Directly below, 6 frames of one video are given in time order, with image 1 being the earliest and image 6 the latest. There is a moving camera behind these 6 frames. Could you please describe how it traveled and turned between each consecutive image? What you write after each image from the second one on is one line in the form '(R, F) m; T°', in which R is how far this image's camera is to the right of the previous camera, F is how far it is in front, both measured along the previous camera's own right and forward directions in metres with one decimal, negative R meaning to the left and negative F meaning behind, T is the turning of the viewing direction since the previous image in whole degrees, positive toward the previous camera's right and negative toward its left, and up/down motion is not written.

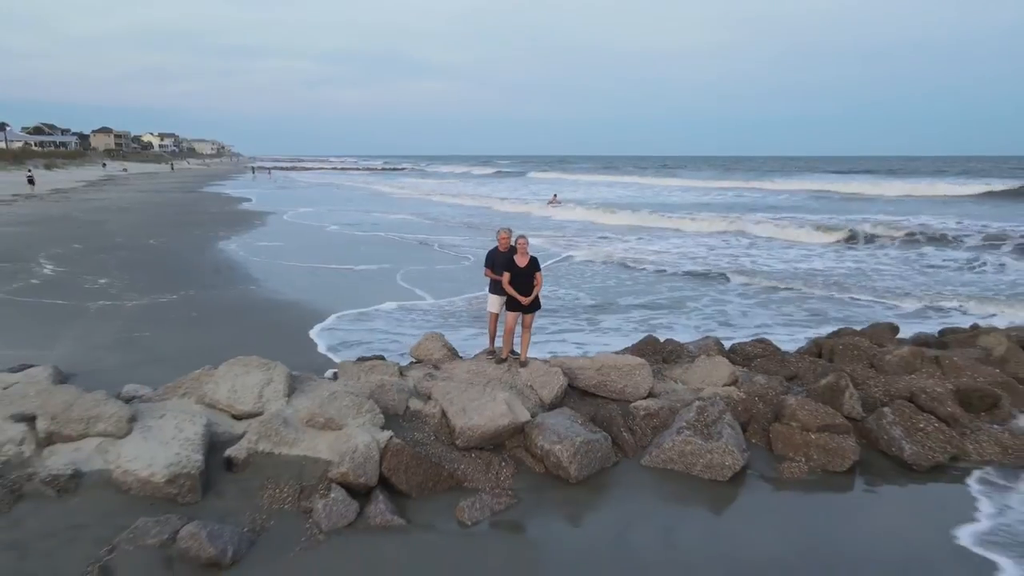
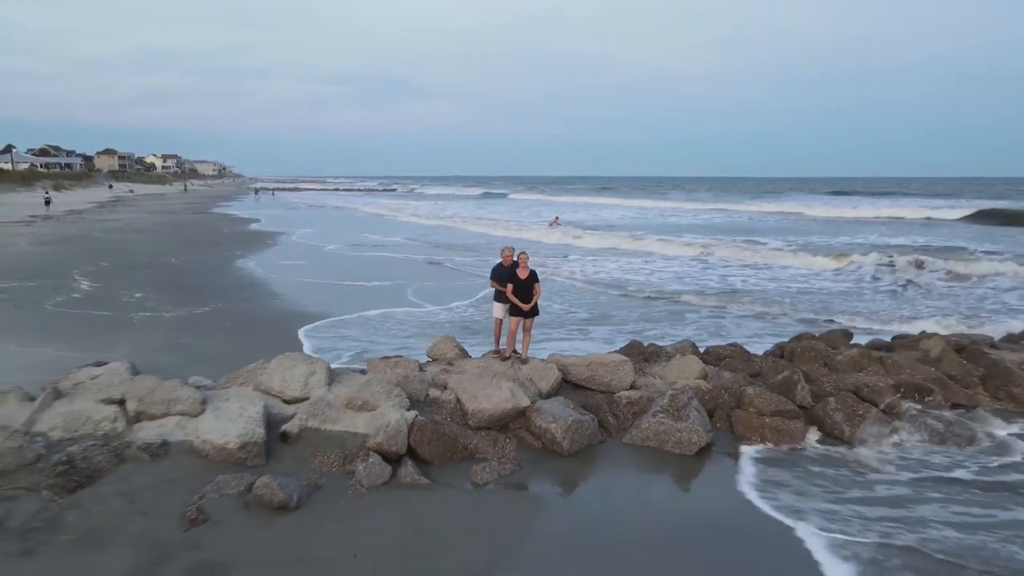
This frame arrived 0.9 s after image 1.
(0.0, -0.9) m; 0°
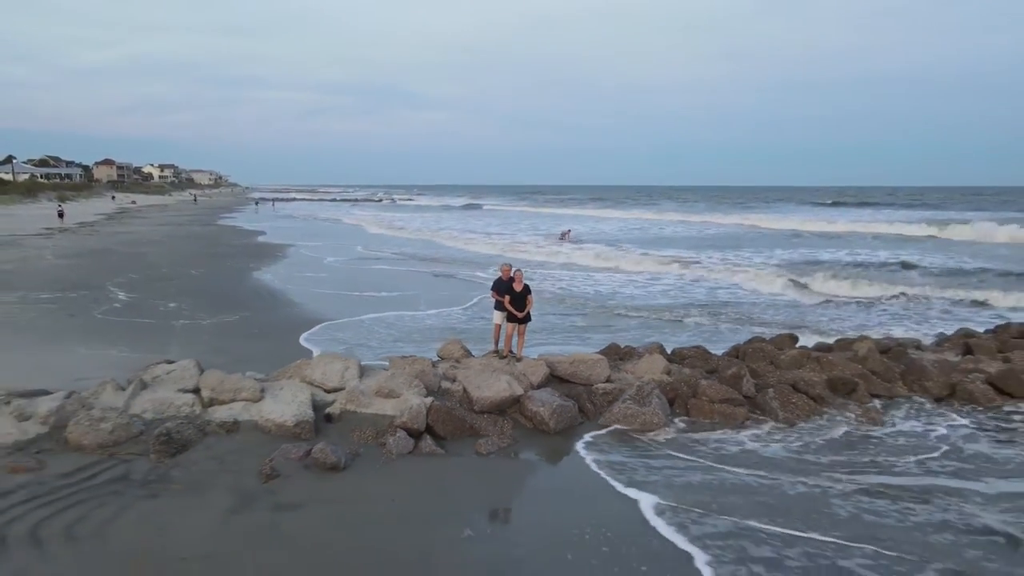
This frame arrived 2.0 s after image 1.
(0.0, -1.2) m; 0°
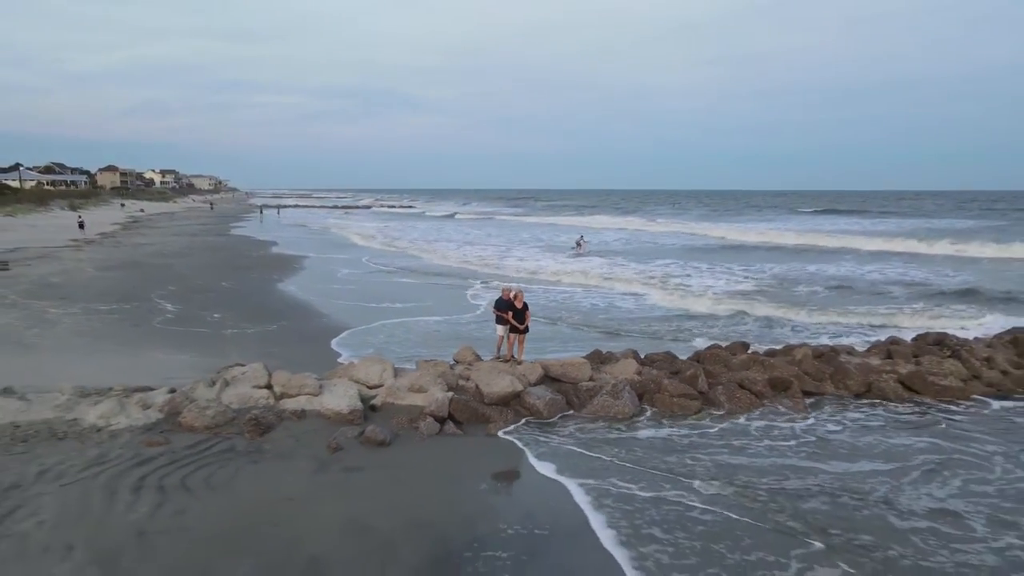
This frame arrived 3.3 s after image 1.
(0.0, -1.7) m; 0°
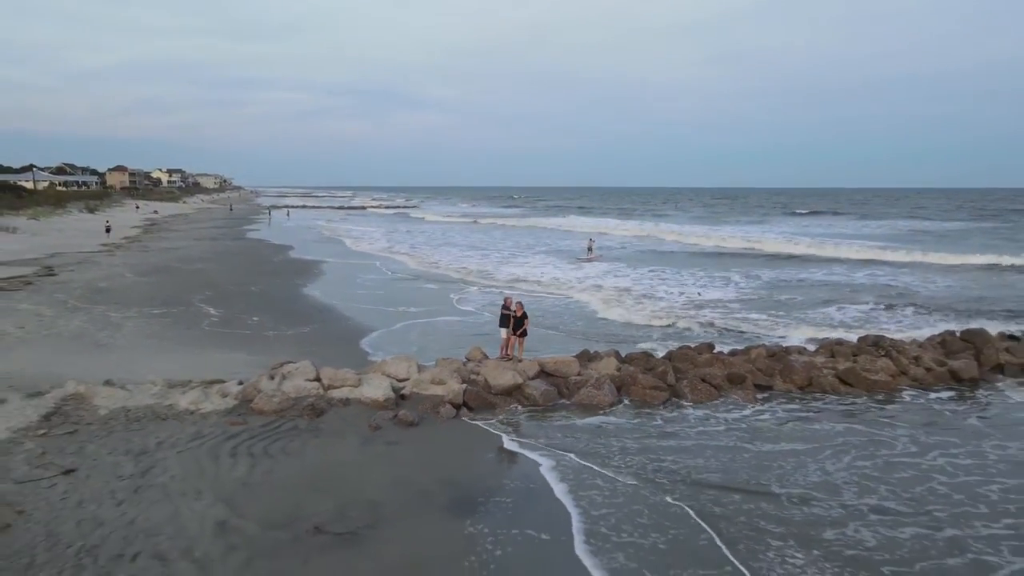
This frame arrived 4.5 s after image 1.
(0.0, -1.8) m; 0°
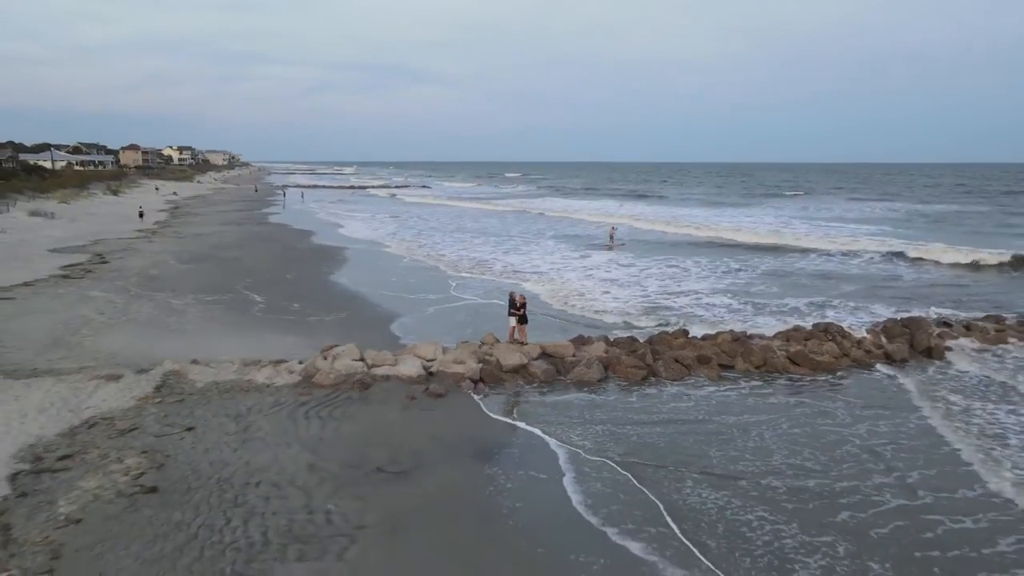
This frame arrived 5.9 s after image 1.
(0.0, -2.2) m; -1°
